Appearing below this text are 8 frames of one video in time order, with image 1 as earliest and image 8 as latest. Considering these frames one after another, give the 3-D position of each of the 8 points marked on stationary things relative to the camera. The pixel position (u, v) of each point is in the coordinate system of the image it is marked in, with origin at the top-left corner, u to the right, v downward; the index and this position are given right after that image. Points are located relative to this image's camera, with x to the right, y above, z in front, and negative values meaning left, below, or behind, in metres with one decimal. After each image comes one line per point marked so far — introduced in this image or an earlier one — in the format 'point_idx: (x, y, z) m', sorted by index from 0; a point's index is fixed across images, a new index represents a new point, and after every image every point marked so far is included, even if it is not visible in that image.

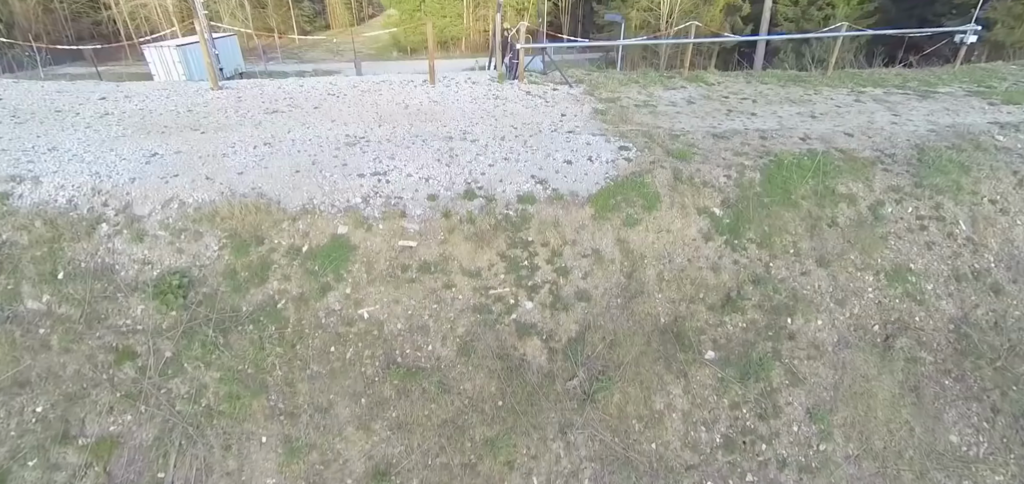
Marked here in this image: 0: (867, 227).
0: (+2.4, +0.1, +3.2) m
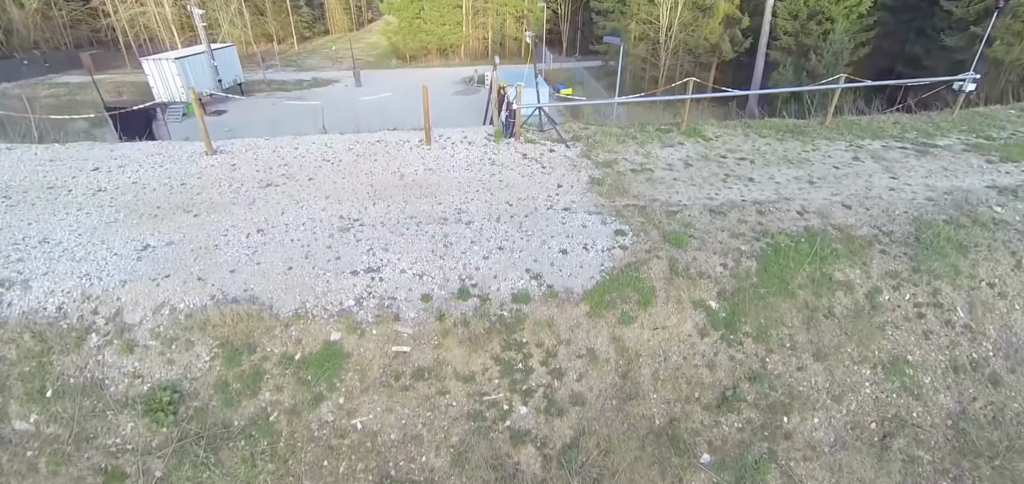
0: (+2.4, -0.5, +3.2) m
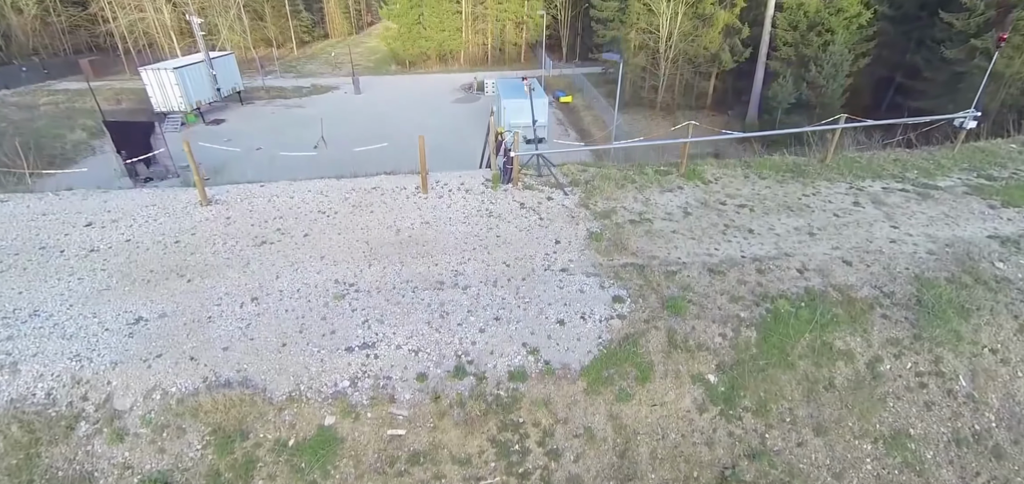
0: (+2.4, -1.0, +3.2) m
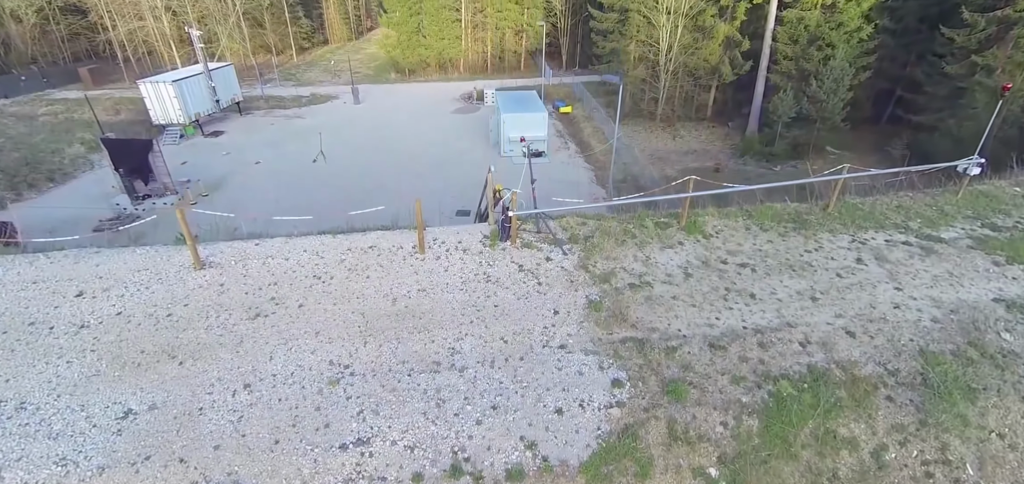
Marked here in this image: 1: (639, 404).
0: (+2.3, -1.6, +3.1) m
1: (+0.9, -1.1, +3.3) m
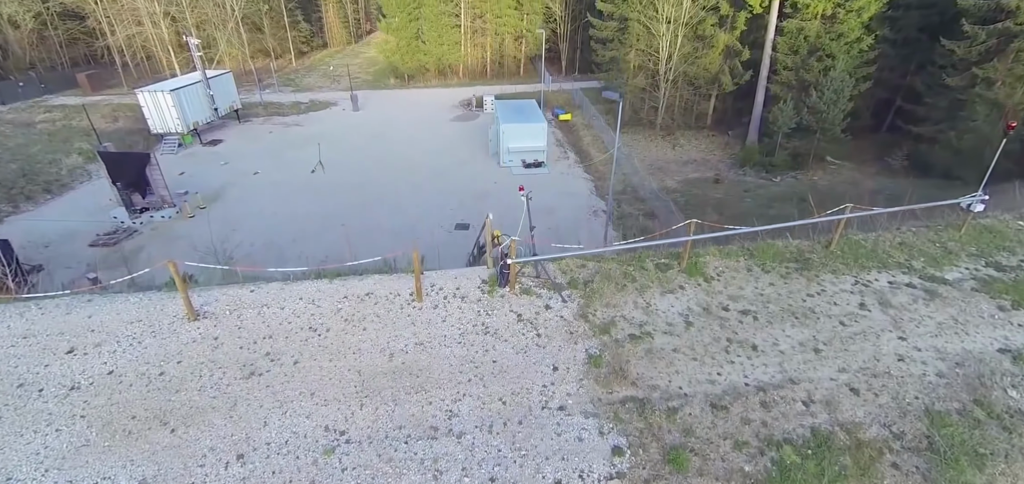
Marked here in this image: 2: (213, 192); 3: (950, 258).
0: (+2.3, -2.0, +3.0) m
1: (+0.9, -1.6, +3.2) m
2: (-11.3, +1.8, +17.8) m
3: (+5.2, -0.2, +5.6) m
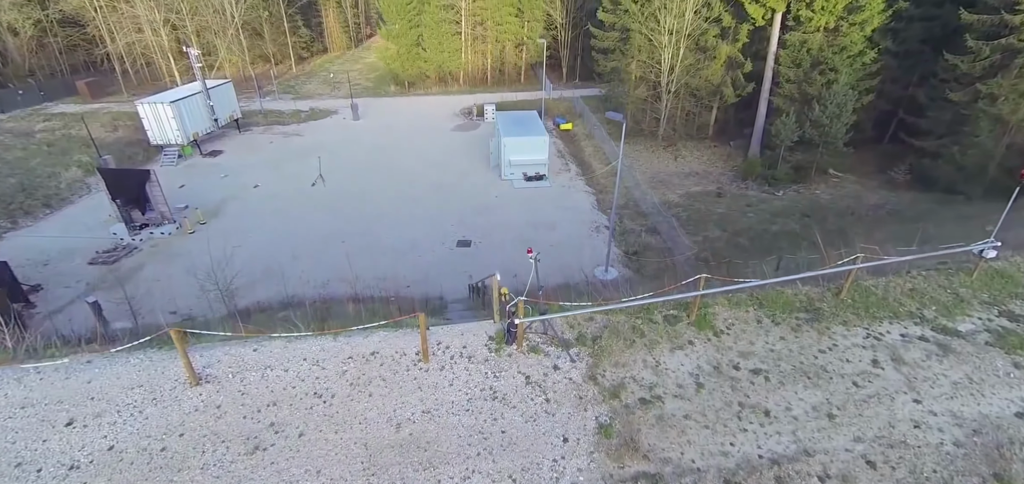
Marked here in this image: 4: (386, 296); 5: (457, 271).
0: (+2.4, -2.6, +3.0) m
1: (+0.9, -2.1, +3.1) m
2: (-11.2, +1.3, +17.7) m
3: (+5.2, -0.7, +5.5) m
4: (-3.4, -1.5, +12.9) m
5: (-1.6, -0.9, +14.3) m
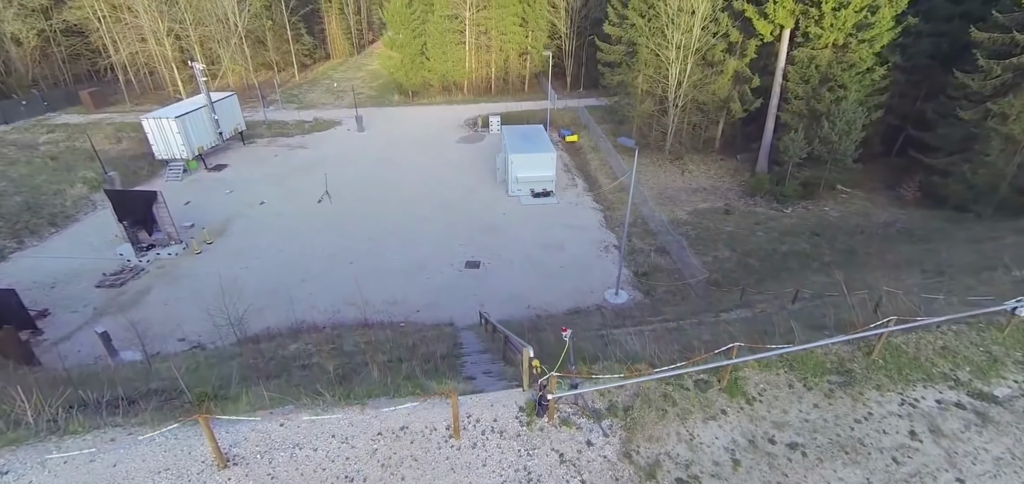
0: (+2.7, -3.3, +2.9) m
1: (+1.2, -2.8, +3.0) m
2: (-10.9, +0.6, +17.6) m
3: (+5.5, -1.4, +5.4) m
4: (-3.1, -2.2, +12.8) m
5: (-1.3, -1.6, +14.2) m
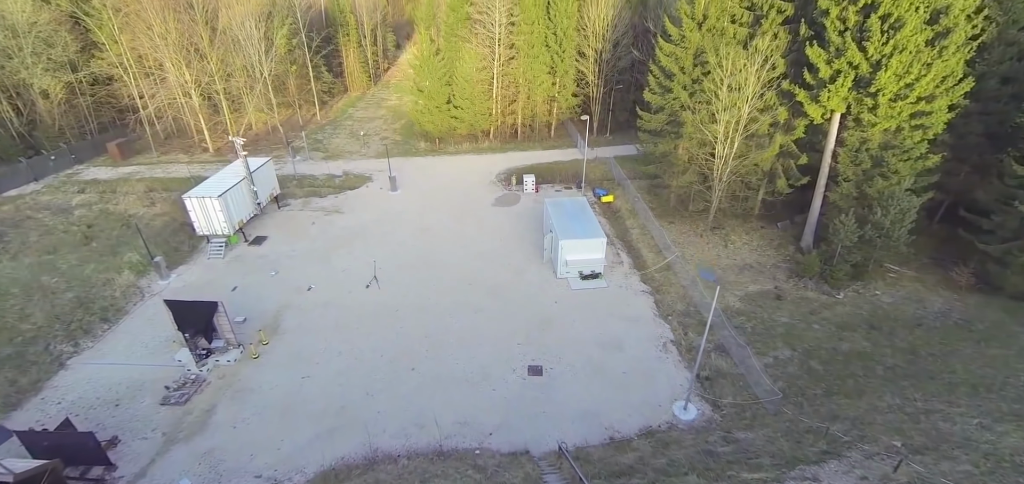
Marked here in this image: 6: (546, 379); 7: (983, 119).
0: (+4.8, -6.7, +2.7) m
1: (+3.3, -6.2, +2.9) m
2: (-8.9, -2.9, +17.5) m
3: (+7.6, -4.8, +5.3) m
4: (-1.1, -5.6, +12.6) m
5: (+0.7, -5.0, +14.0) m
6: (+1.1, -4.4, +15.1) m
7: (+19.6, +5.1, +19.7) m
